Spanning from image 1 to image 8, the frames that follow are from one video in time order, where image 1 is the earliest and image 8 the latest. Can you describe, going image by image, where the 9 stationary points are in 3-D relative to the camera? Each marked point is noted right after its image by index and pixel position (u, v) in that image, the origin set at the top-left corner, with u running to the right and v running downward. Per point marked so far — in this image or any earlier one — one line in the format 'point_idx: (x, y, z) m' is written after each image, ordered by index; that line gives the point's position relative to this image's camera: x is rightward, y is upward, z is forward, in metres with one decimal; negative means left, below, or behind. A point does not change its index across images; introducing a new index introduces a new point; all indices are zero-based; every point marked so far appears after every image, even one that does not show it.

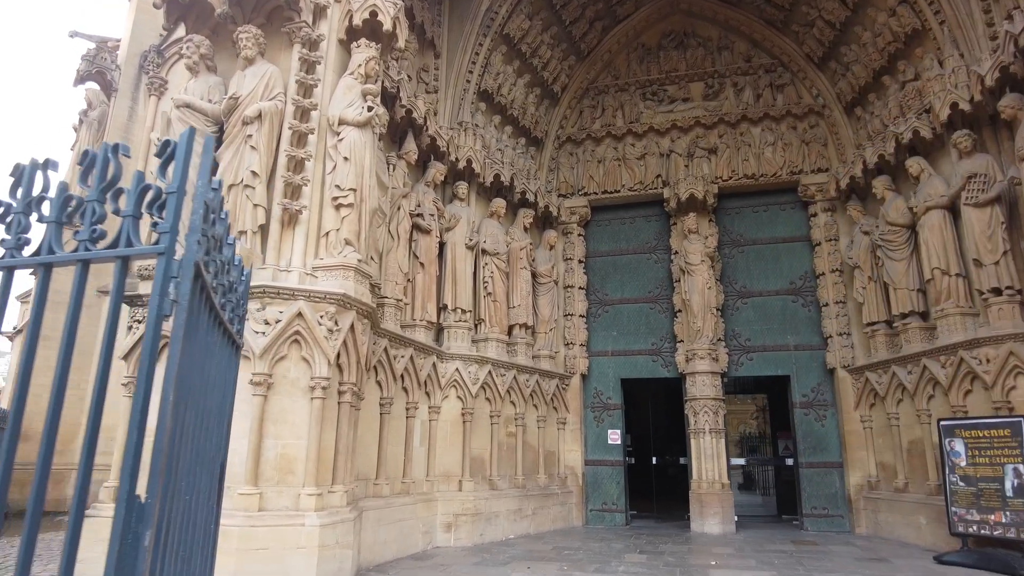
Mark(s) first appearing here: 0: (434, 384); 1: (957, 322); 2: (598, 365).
0: (-0.9, -1.1, +8.1) m
1: (+4.9, -0.4, +7.5) m
2: (+1.4, -1.2, +10.8) m
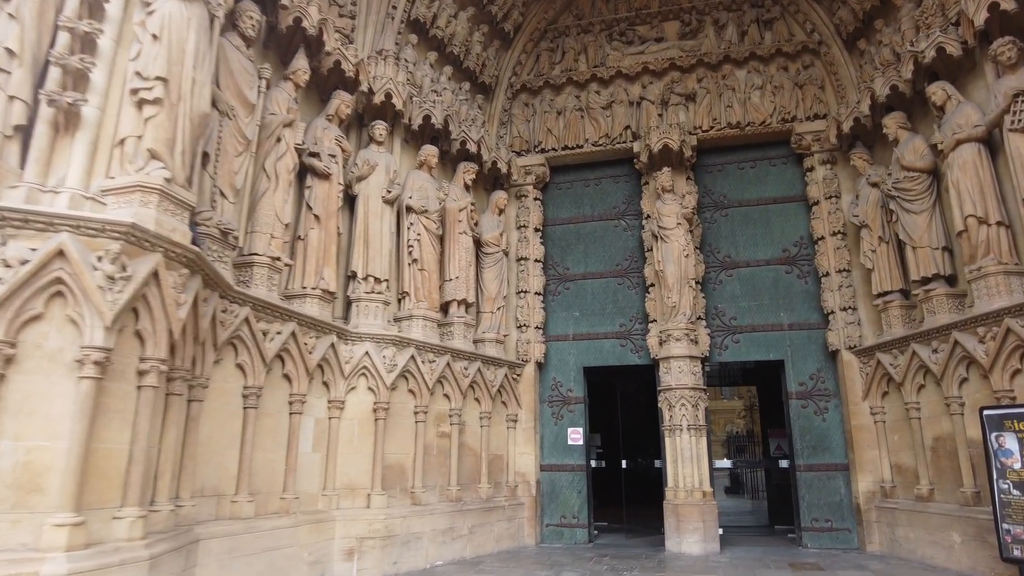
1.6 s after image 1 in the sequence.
0: (-1.7, -0.8, +6.3) m
1: (+4.2, 0.0, +5.9) m
2: (+0.6, -0.8, +9.1) m
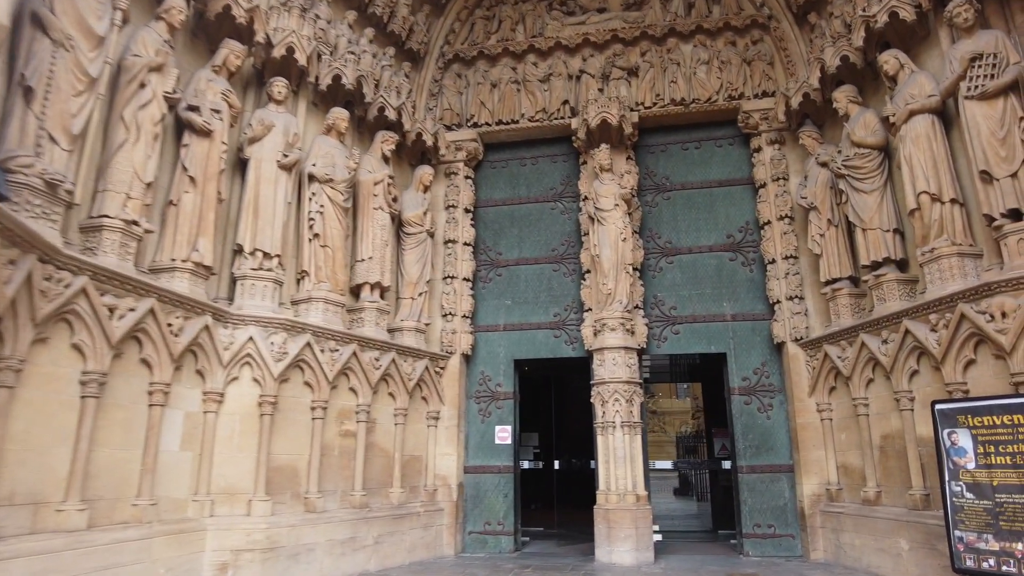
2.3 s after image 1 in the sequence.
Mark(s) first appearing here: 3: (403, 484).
0: (-2.4, -0.6, +5.5) m
1: (+3.4, +0.2, +5.3) m
2: (-0.3, -0.7, +8.3) m
3: (-1.2, -2.1, +7.2) m
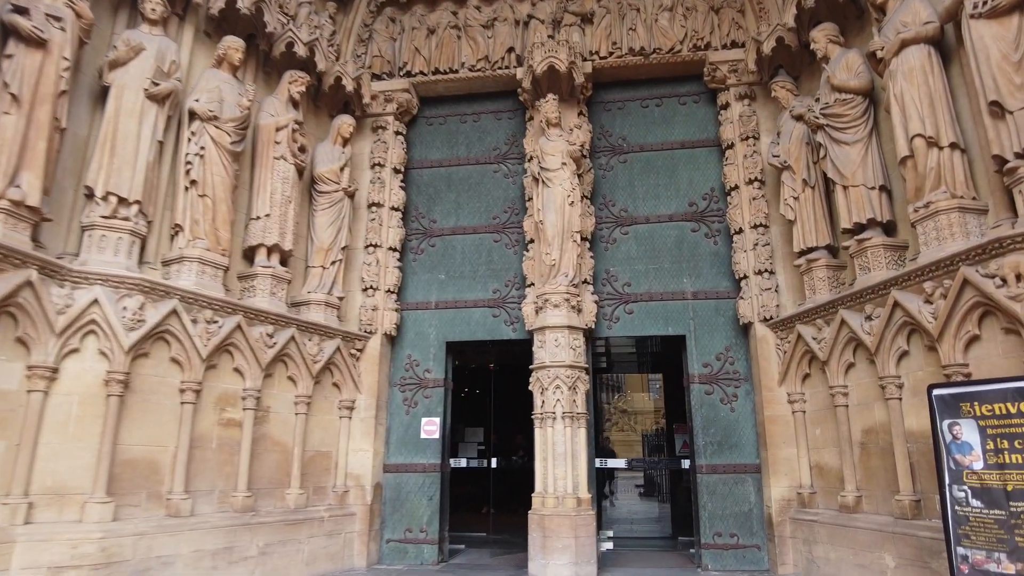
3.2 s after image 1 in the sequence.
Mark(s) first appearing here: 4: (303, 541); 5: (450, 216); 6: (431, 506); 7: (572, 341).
0: (-3.0, -0.2, +4.3) m
1: (+2.8, +0.4, +4.4) m
2: (-1.0, -0.4, +7.3) m
3: (-1.9, -1.7, +6.1) m
4: (-1.8, -2.2, +5.9) m
5: (-0.7, +0.8, +7.6) m
6: (-0.8, -2.1, +6.7) m
7: (+0.6, -0.5, +6.4) m
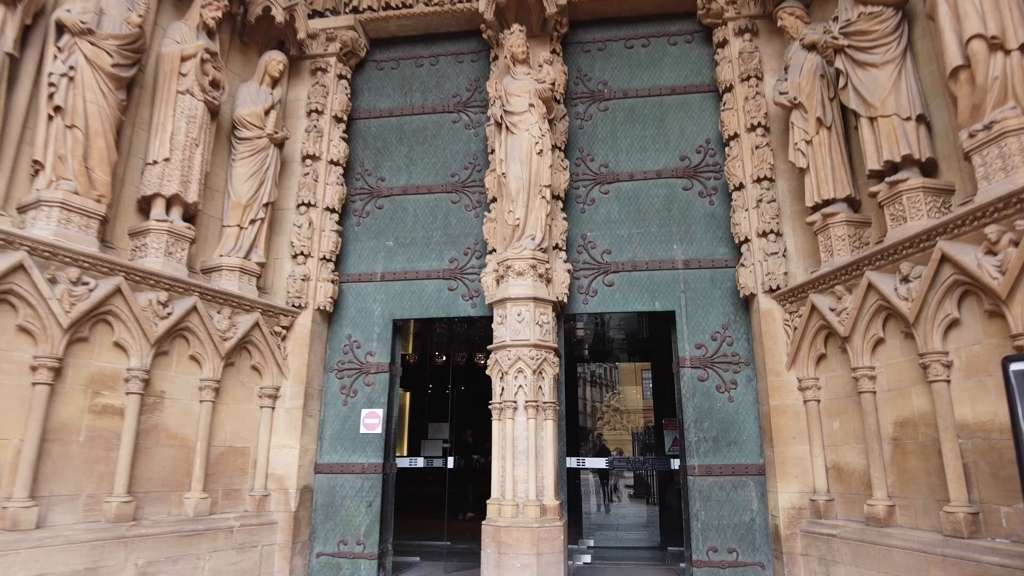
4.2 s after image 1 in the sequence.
0: (-3.4, +0.1, +3.2) m
1: (+2.5, +0.7, +3.3) m
2: (-1.4, -0.1, +6.2) m
3: (-2.2, -1.5, +5.0) m
4: (-2.2, -1.9, +4.8) m
5: (-1.1, +1.1, +6.5) m
6: (-1.2, -1.9, +5.6) m
7: (+0.2, -0.2, +5.3) m
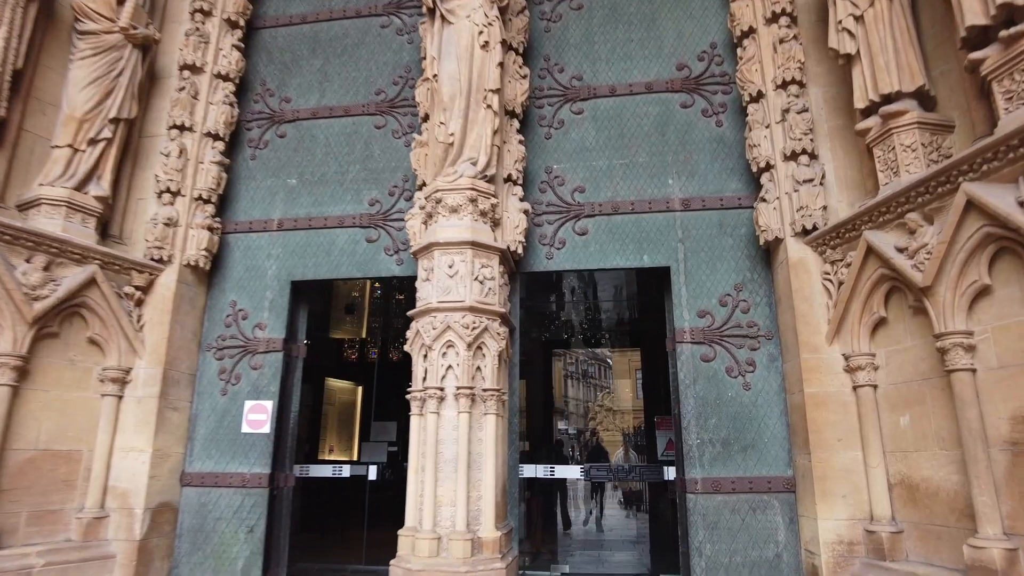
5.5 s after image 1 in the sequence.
0: (-3.8, +0.4, +1.7) m
1: (+2.1, +1.0, +1.8) m
2: (-1.8, +0.3, +4.6) m
3: (-2.6, -1.1, +3.5) m
4: (-2.5, -1.5, +3.2) m
5: (-1.4, +1.4, +4.9) m
6: (-1.6, -1.5, +4.1) m
7: (-0.2, +0.1, +3.8) m
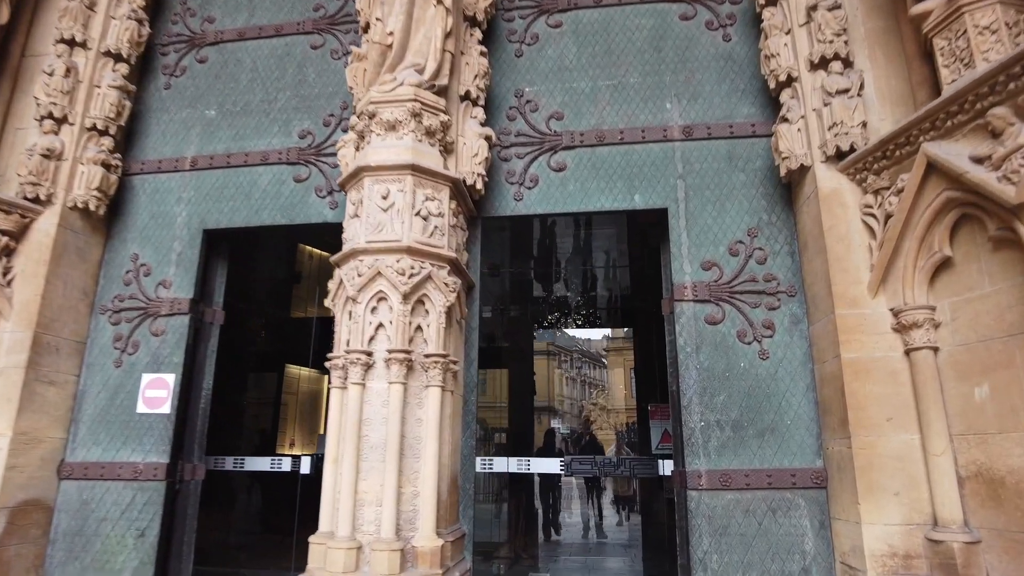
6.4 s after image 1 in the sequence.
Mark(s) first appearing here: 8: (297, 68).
0: (-4.0, +0.7, +0.8) m
1: (+1.9, +1.3, +1.0) m
2: (-2.0, +0.5, +3.8) m
3: (-2.8, -0.8, +2.6) m
4: (-2.8, -1.3, +2.4) m
5: (-1.6, +1.7, +4.1) m
6: (-1.8, -1.3, +3.3) m
7: (-0.4, +0.4, +3.0) m
8: (-1.2, +1.3, +3.9) m
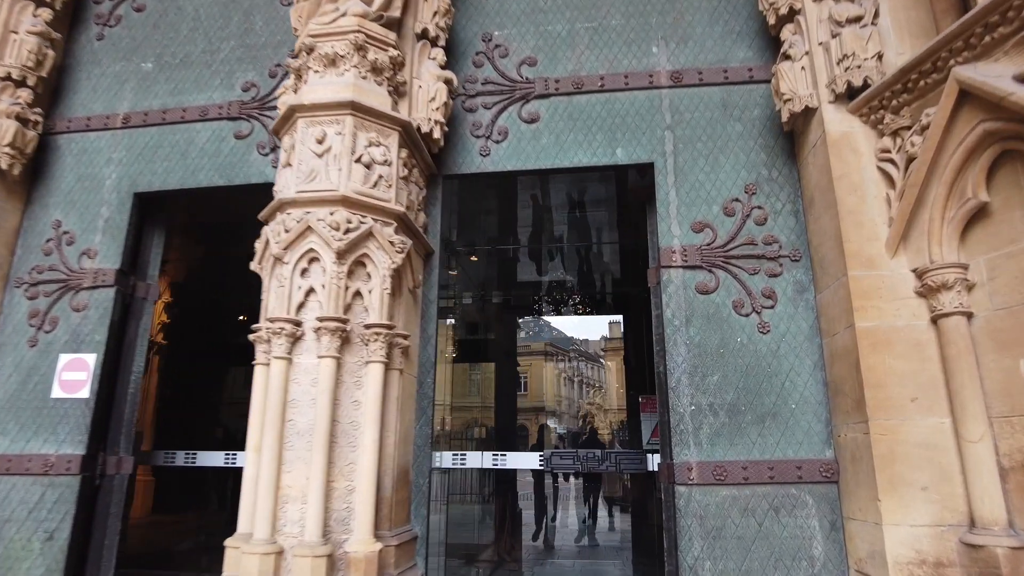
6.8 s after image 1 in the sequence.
0: (-4.1, +0.8, +0.4) m
1: (+1.8, +1.4, +0.6) m
2: (-2.2, +0.7, +3.4) m
3: (-3.0, -0.7, +2.2) m
4: (-2.9, -1.1, +2.0) m
5: (-1.8, +1.8, +3.7) m
6: (-1.9, -1.1, +2.9) m
7: (-0.5, +0.5, +2.5) m
8: (-1.4, +1.4, +3.5) m
